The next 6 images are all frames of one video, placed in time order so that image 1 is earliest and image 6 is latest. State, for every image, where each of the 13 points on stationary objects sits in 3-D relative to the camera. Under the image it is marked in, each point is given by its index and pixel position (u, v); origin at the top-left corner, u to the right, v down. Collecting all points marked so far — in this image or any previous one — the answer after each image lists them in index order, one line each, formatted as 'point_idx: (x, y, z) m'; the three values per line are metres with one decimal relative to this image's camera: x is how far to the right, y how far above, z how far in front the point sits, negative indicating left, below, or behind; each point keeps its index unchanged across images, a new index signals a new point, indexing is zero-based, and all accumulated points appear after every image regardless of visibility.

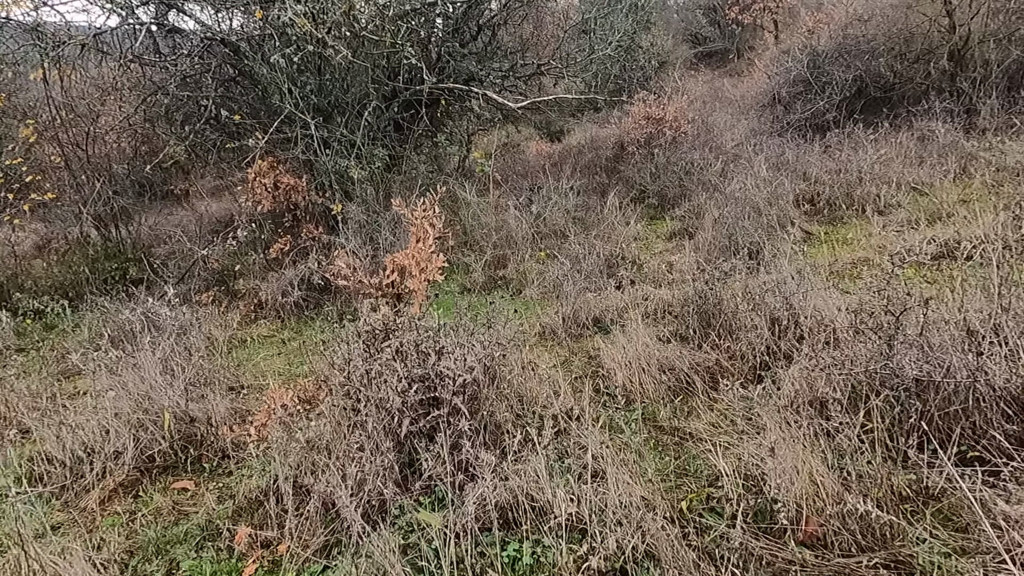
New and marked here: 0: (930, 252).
0: (+2.2, +0.2, +3.5) m
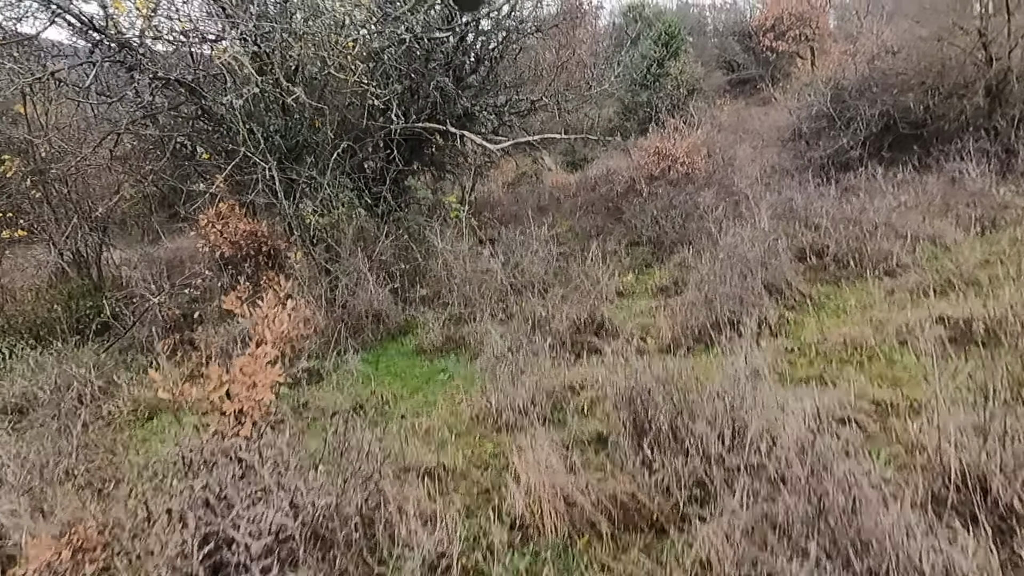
0: (+1.9, -0.2, +3.0) m
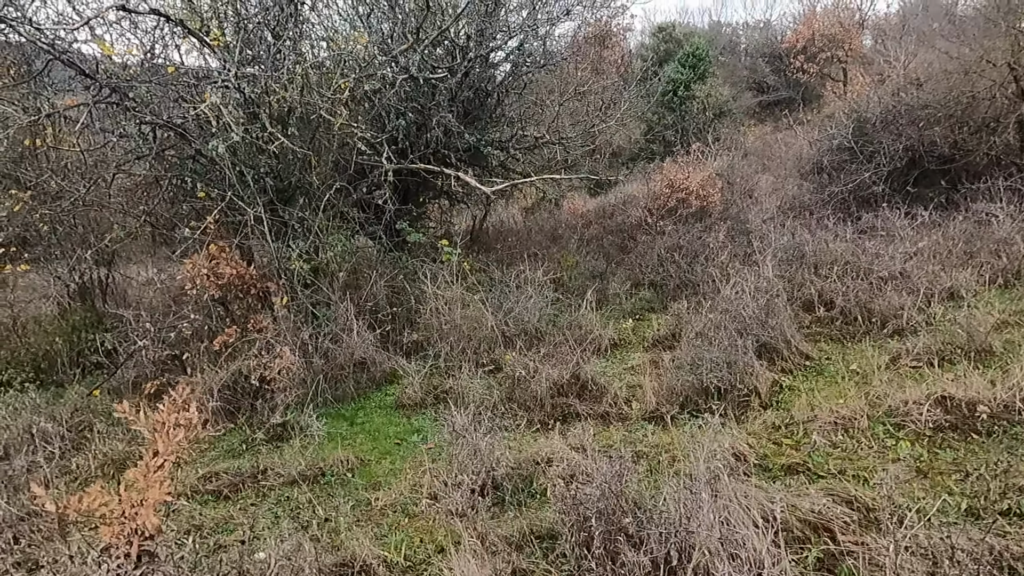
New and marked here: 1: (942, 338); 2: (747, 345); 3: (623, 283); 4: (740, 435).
0: (+1.7, -0.6, +2.7) m
1: (+2.4, -0.3, +3.7) m
2: (+1.3, -0.3, +3.6) m
3: (+1.0, 0.0, +6.0) m
4: (+1.0, -0.7, +3.0) m
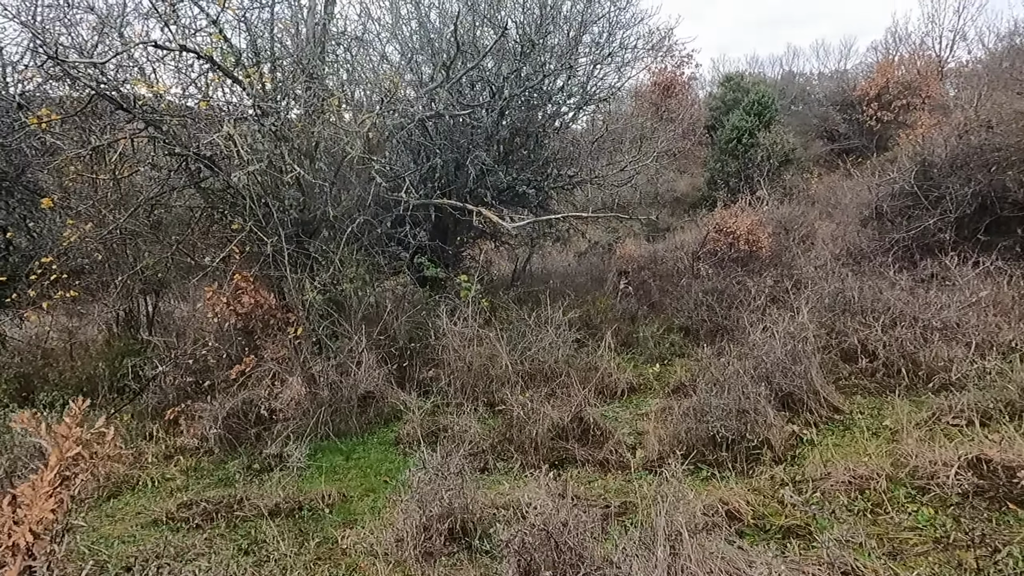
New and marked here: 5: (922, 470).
0: (+1.6, -0.7, +2.4) m
1: (+2.3, -0.5, +3.2) m
2: (+1.3, -0.5, +3.3) m
3: (+1.2, -0.3, +5.8) m
4: (+0.9, -0.8, +2.7) m
5: (+1.6, -0.7, +2.6) m
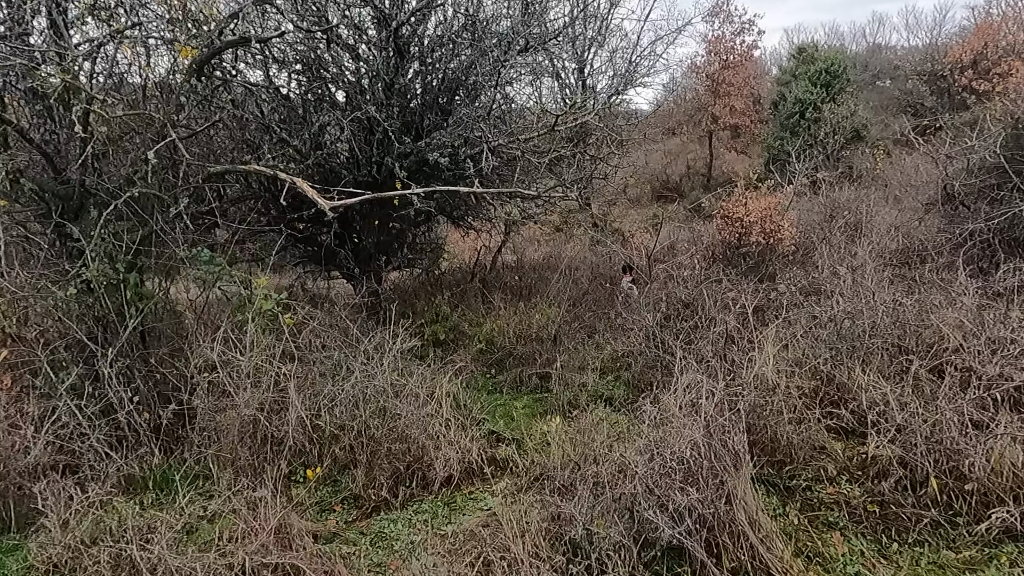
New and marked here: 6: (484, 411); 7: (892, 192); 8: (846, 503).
0: (+0.4, -0.9, +0.6) m
1: (+1.3, -0.7, +1.4) m
2: (+0.2, -0.6, +1.6) m
3: (+0.4, -0.4, +4.0) m
4: (-0.2, -0.9, +1.0) m
5: (+0.5, -0.8, +0.8) m
6: (-0.2, -0.7, +3.6) m
7: (+5.4, +1.4, +9.5) m
8: (+1.2, -0.7, +2.3) m
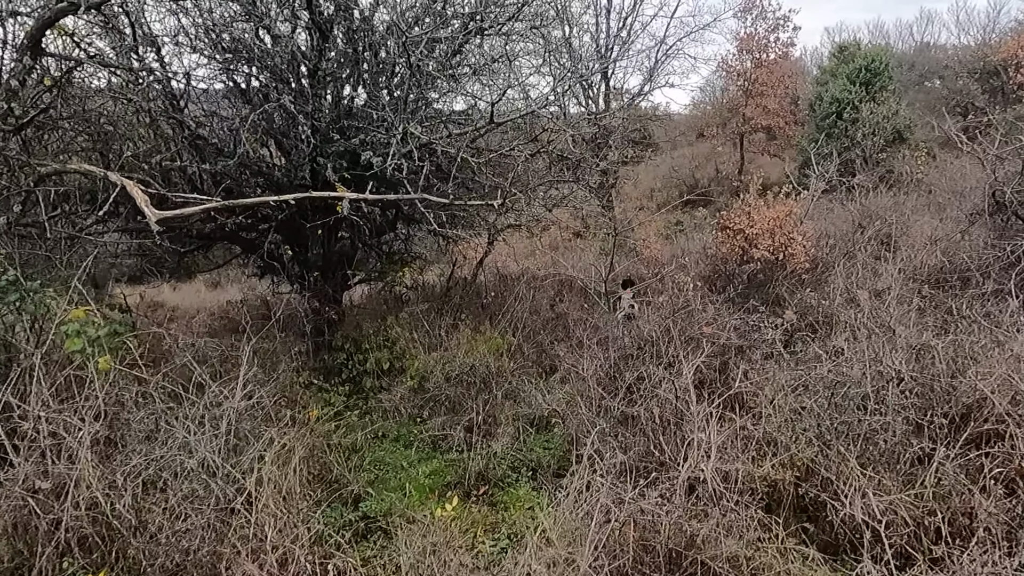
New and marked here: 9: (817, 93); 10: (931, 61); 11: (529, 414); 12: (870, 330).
0: (-0.2, -1.0, -0.2) m
1: (+0.7, -0.8, +0.5) m
2: (-0.3, -0.8, +0.8) m
3: (0.0, -0.6, +3.2) m
4: (-0.8, -1.1, +0.2) m
5: (-0.1, -1.0, 0.0) m
6: (-0.6, -0.8, +2.8) m
7: (+5.3, +1.1, +8.4) m
8: (+0.7, -0.9, +1.4) m
9: (+6.4, +4.2, +14.0) m
10: (+11.6, +6.6, +18.5) m
11: (+0.1, -0.5, +3.1) m
12: (+1.7, -0.2, +3.3) m
